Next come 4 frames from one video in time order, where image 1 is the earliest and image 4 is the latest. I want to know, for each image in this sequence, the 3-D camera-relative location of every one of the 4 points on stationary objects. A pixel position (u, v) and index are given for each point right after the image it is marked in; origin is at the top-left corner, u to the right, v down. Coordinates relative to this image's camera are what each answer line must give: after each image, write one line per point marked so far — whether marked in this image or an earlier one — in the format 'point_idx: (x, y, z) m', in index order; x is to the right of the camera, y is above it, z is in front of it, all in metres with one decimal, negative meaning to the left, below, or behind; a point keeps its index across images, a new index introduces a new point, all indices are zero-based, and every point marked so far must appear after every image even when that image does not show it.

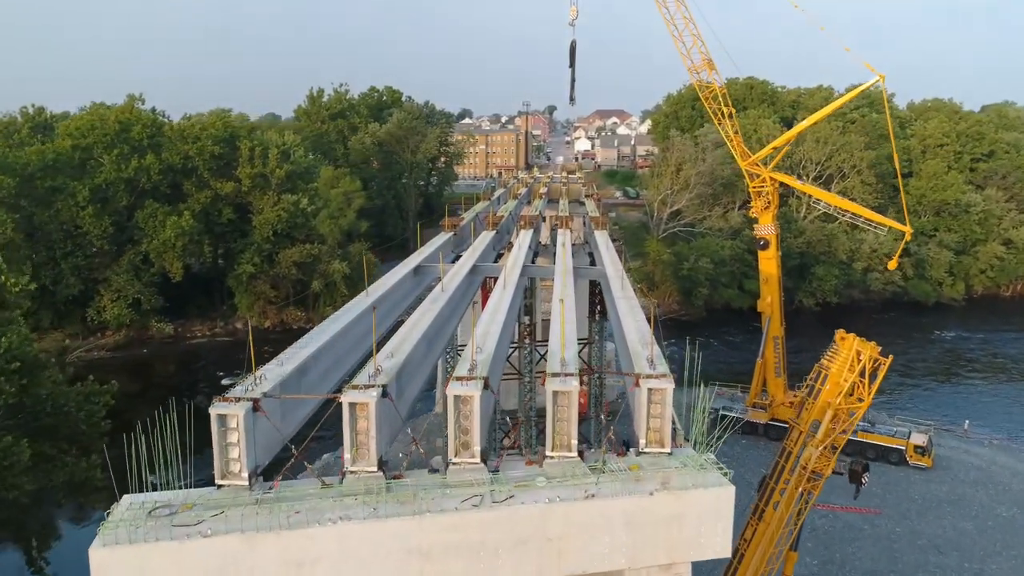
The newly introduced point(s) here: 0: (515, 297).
0: (+0.1, -0.2, +14.1) m
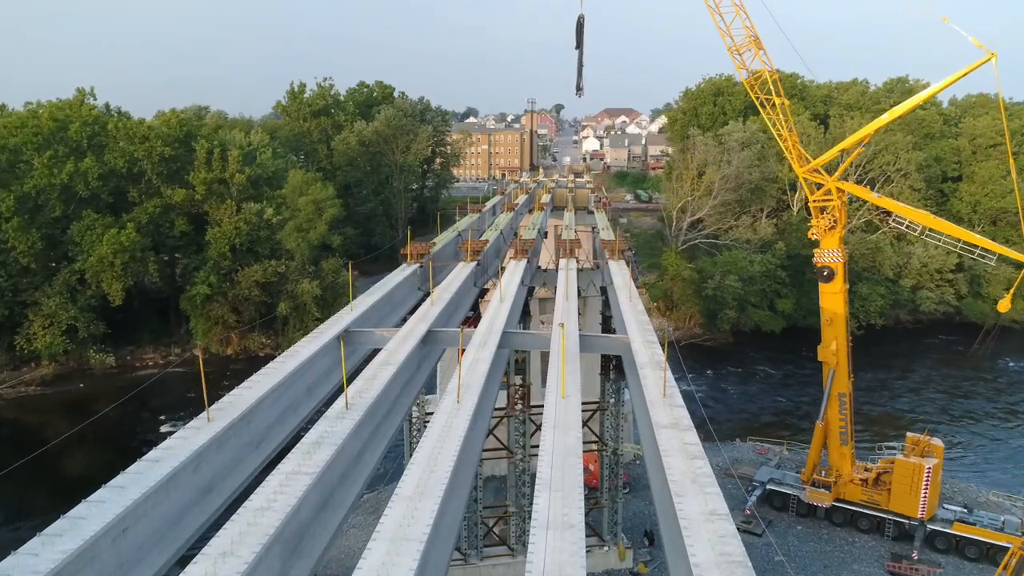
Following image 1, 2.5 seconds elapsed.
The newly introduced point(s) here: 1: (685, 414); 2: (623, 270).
0: (-0.3, -1.4, +8.6) m
1: (+1.9, -1.4, +7.3) m
2: (+2.7, +0.5, +16.6) m
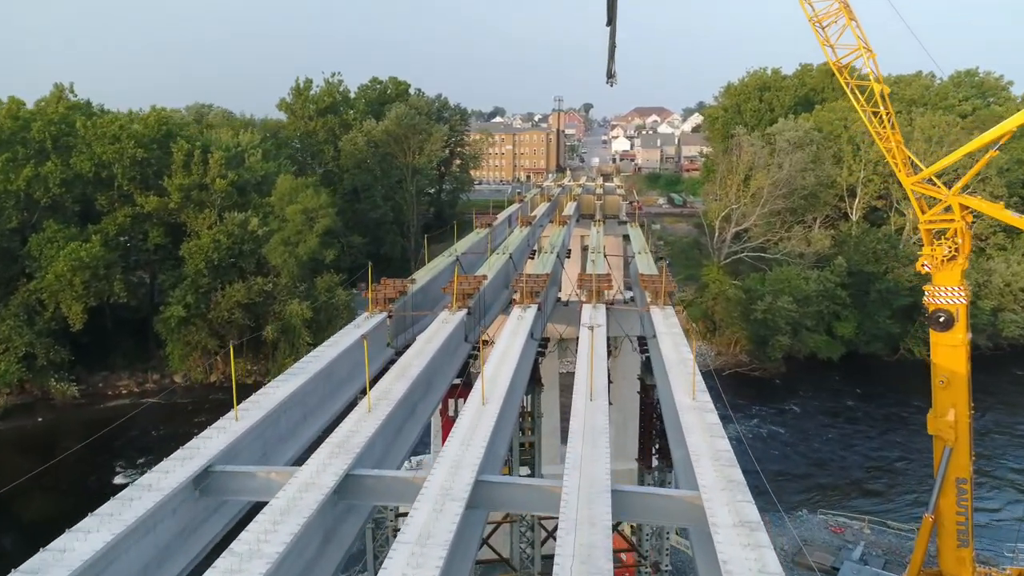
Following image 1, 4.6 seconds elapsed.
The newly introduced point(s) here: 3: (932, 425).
0: (-0.6, -2.3, +4.1) m
1: (+1.6, -2.4, +2.7) m
2: (+2.8, -0.5, +12.0) m
3: (+8.8, -2.9, +14.4) m
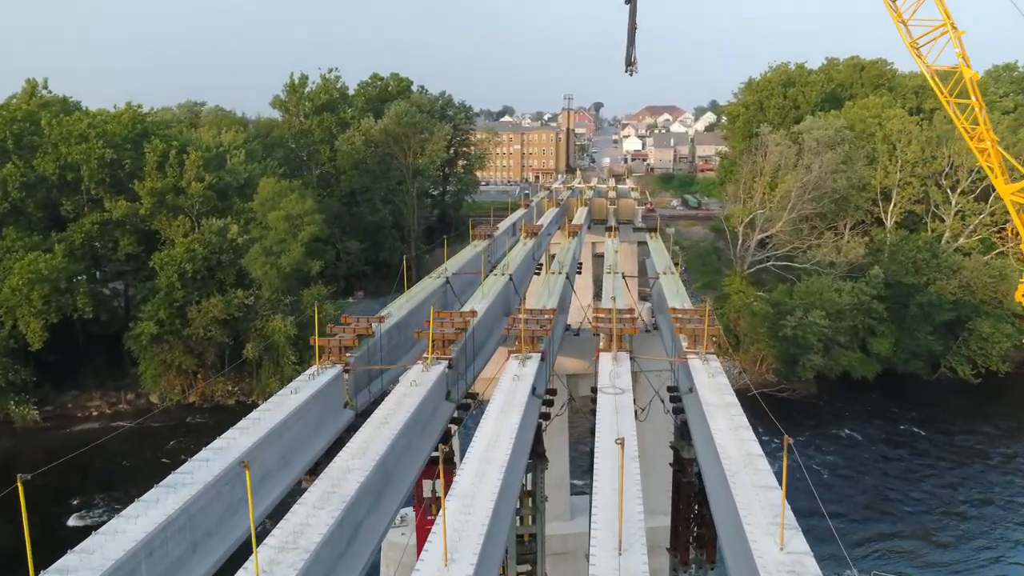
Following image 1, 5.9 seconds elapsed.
0: (-0.7, -2.9, +1.3) m
1: (+1.4, -3.0, -0.1) m
2: (+2.7, -1.1, +9.2) m
3: (+8.8, -3.5, +11.5) m
